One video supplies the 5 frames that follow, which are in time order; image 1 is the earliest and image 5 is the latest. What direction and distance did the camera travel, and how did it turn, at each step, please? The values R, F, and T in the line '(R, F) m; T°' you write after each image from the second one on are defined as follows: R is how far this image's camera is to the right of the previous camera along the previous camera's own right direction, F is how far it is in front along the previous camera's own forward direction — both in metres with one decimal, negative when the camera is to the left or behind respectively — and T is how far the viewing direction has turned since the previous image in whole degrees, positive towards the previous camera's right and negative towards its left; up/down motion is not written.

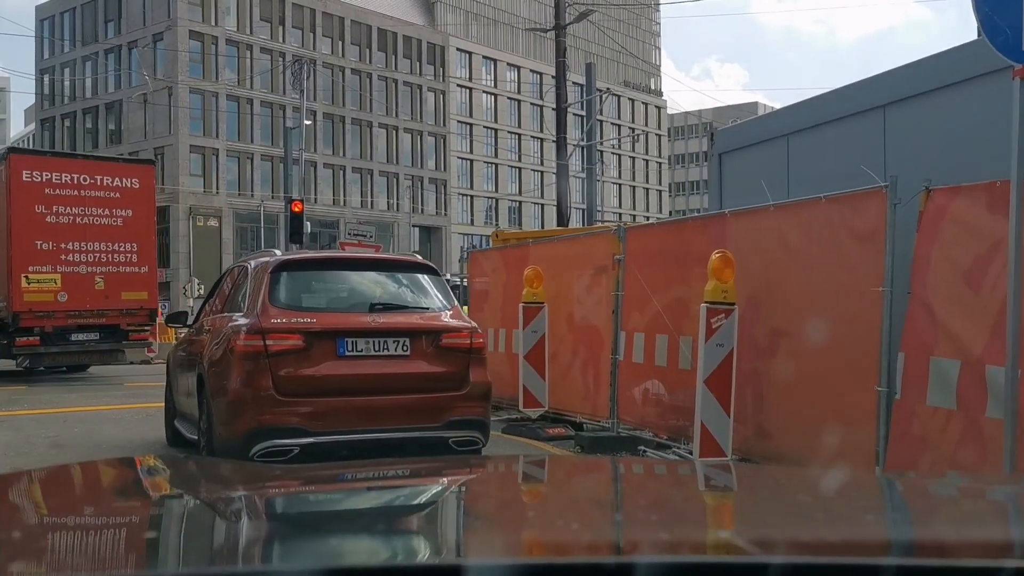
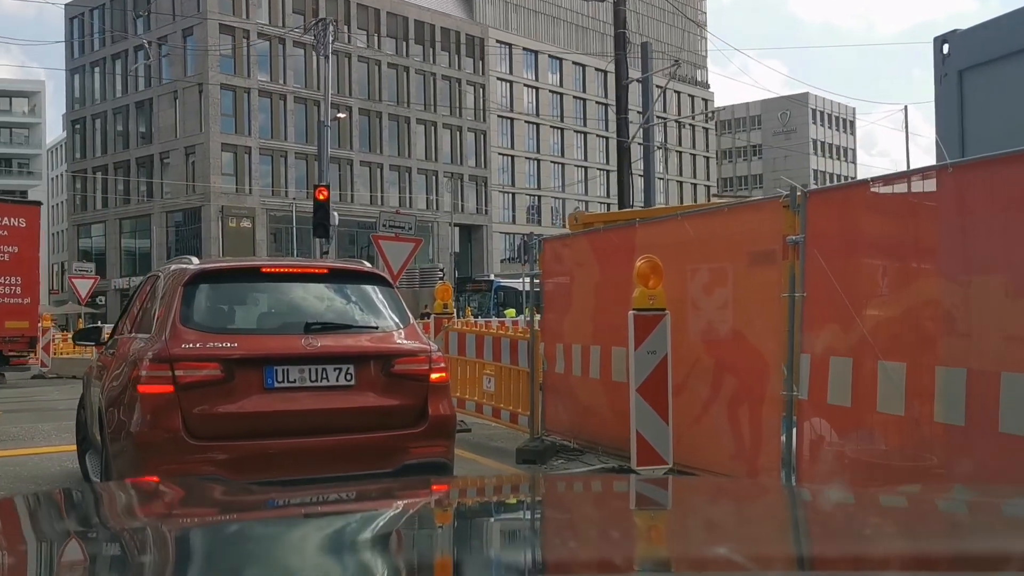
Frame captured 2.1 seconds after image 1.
(-0.5, +2.9) m; -3°
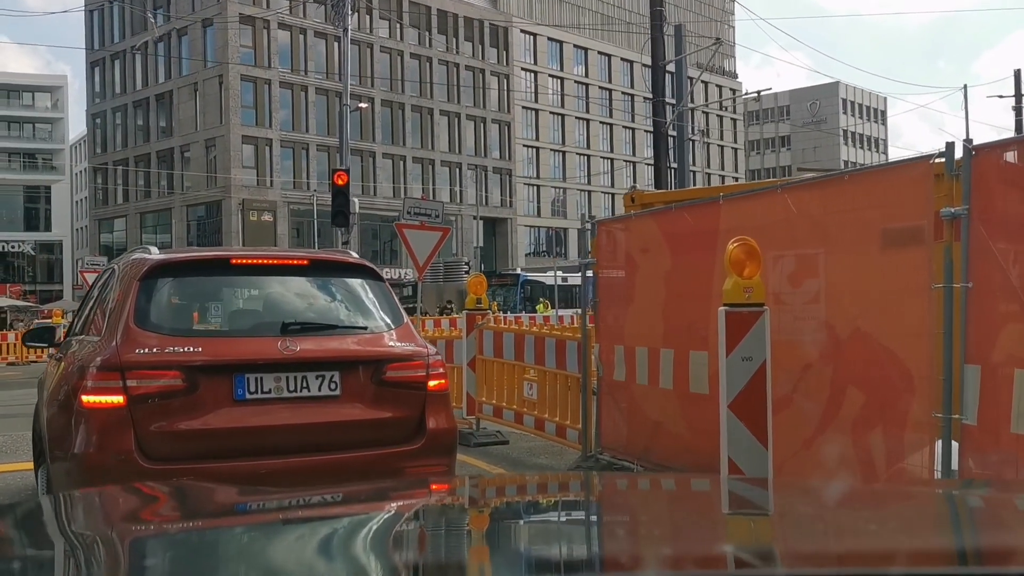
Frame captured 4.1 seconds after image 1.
(-0.2, +1.2) m; -1°
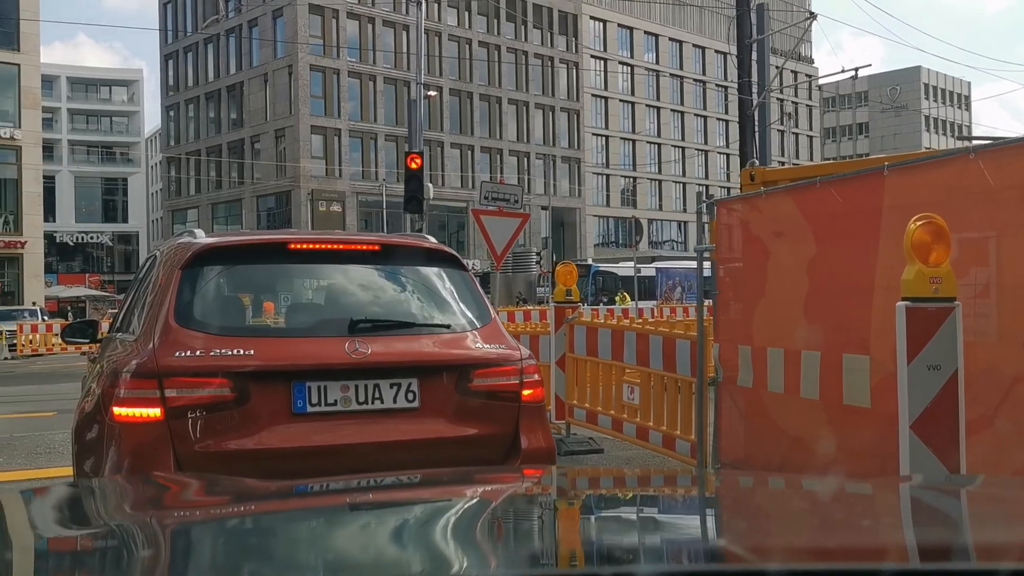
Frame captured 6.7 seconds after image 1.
(-0.3, +0.9) m; -4°
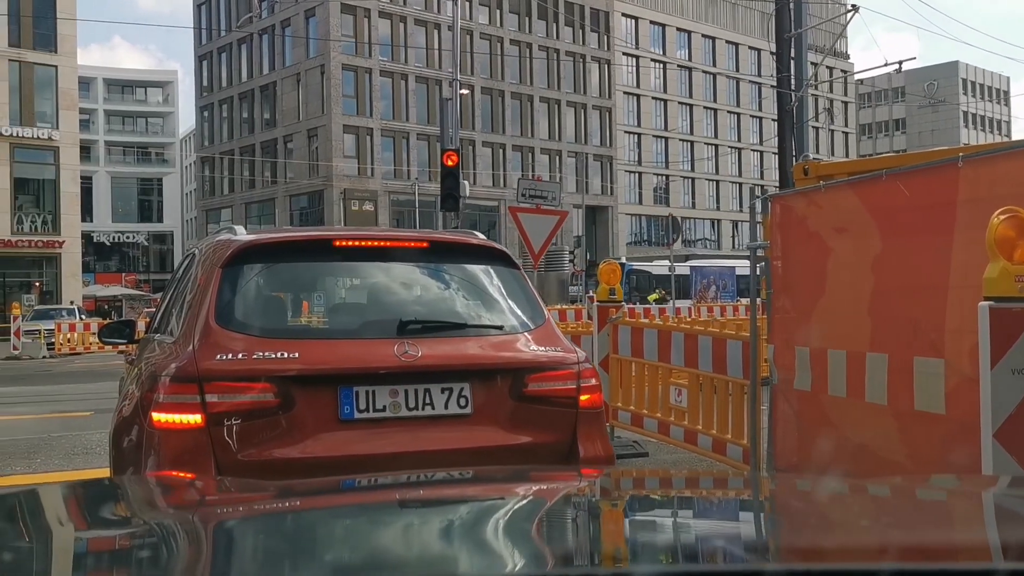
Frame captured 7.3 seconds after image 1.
(-0.1, +0.2) m; -2°
